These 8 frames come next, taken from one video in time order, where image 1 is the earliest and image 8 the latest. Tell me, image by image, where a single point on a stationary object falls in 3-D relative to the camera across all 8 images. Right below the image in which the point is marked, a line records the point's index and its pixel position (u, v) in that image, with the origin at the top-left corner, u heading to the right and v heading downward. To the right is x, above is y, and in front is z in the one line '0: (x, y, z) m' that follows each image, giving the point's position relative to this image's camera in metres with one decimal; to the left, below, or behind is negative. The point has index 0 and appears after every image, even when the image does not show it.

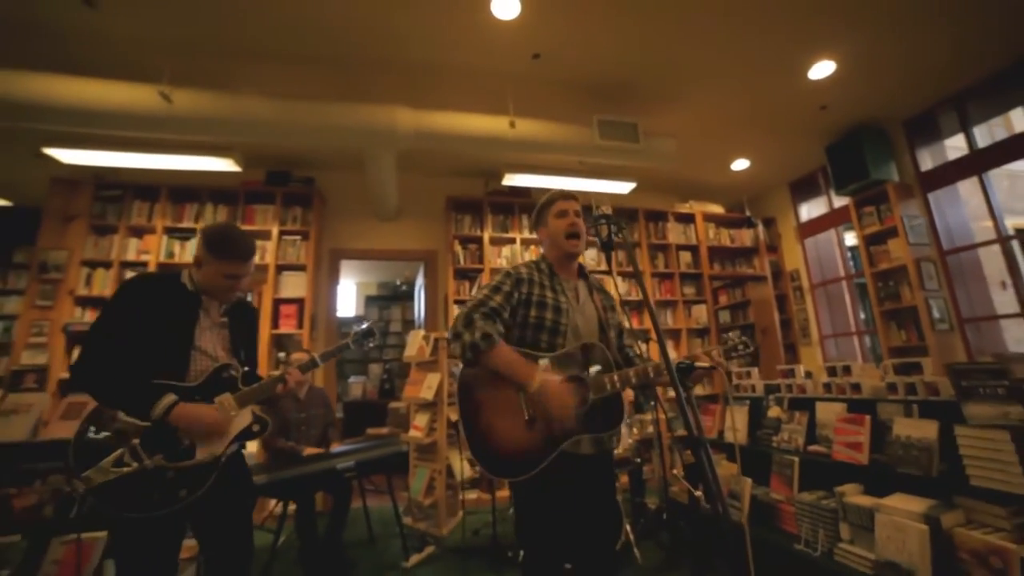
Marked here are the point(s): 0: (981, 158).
0: (+4.0, +1.1, +3.6) m
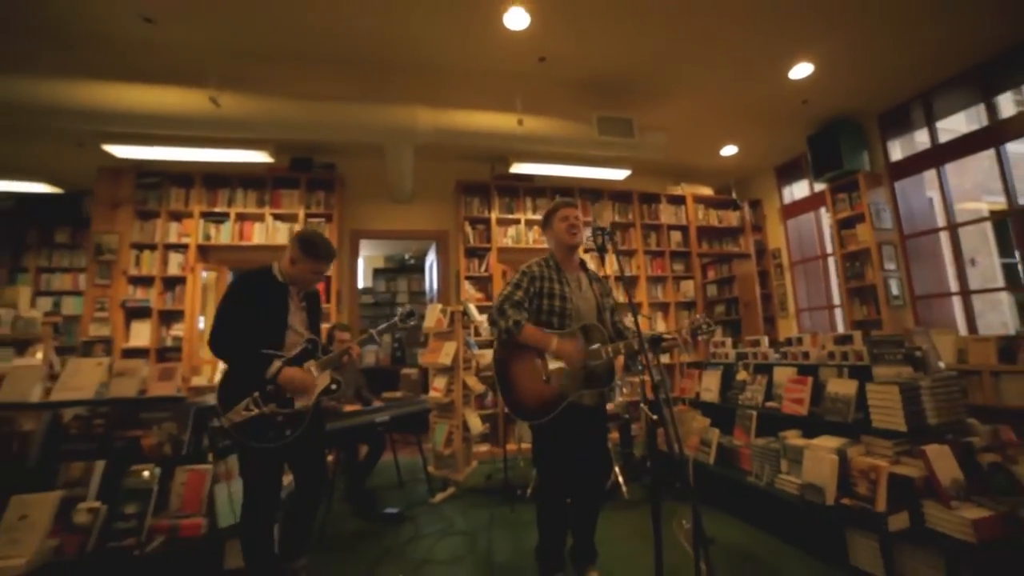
0: (+4.1, +1.3, +3.9) m
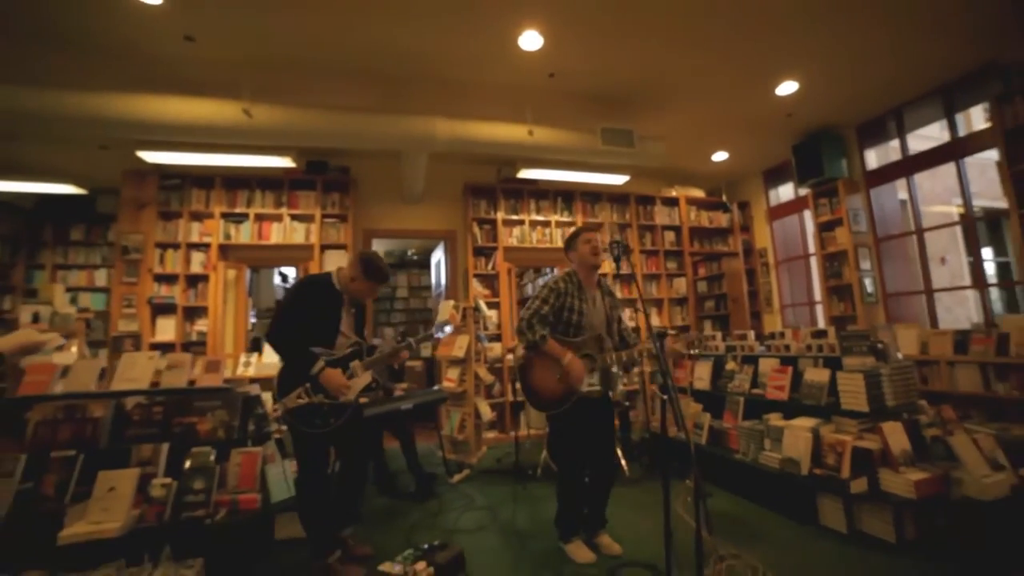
0: (+4.1, +1.3, +4.3) m
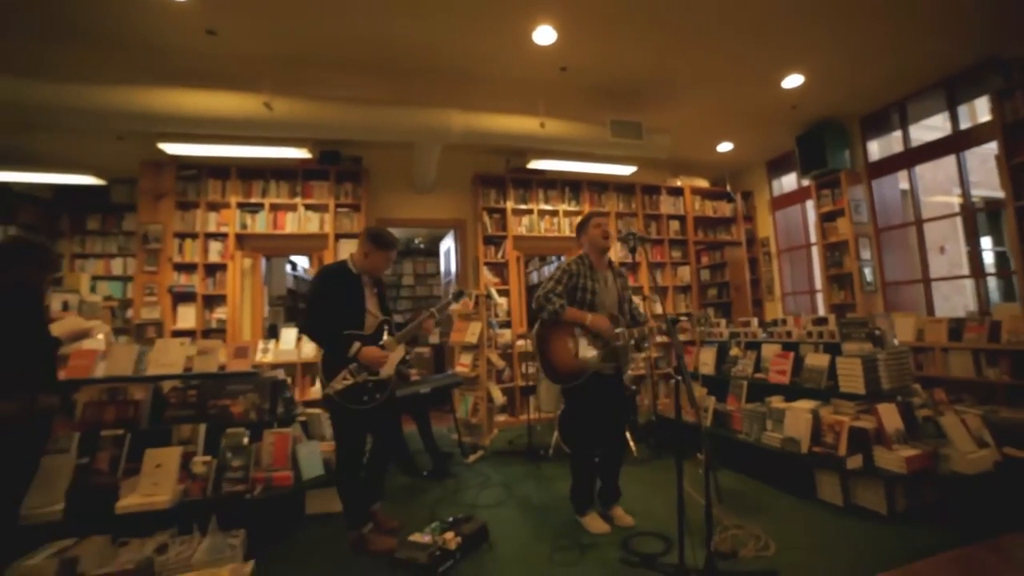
0: (+4.3, +1.4, +4.4) m
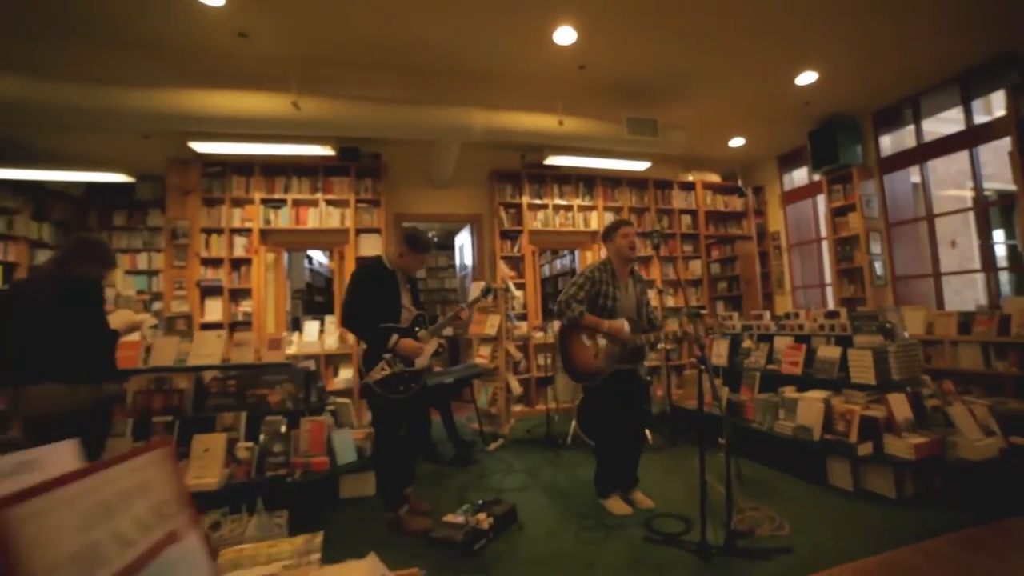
0: (+4.4, +1.5, +4.5) m
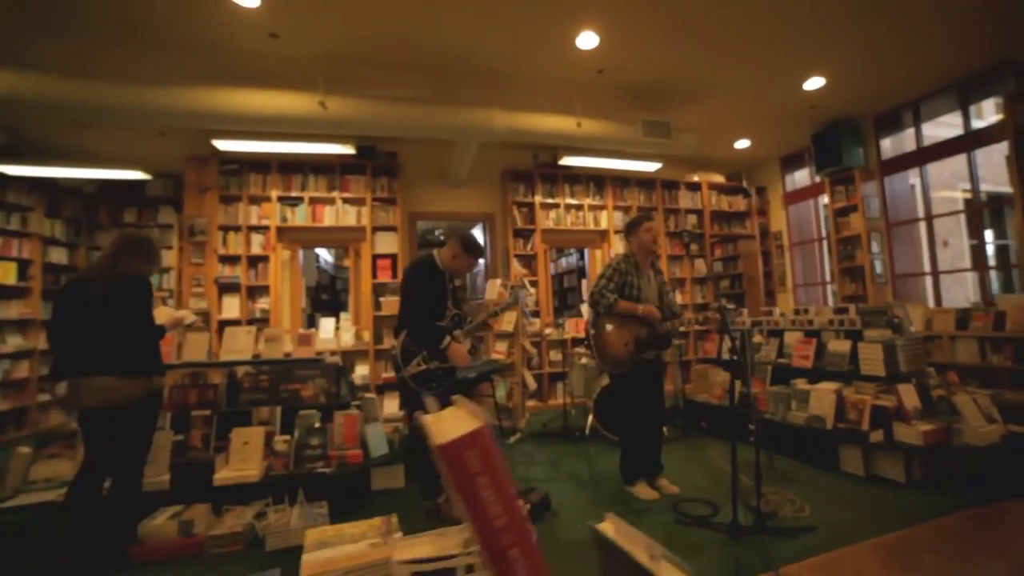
0: (+4.6, +1.5, +4.7) m
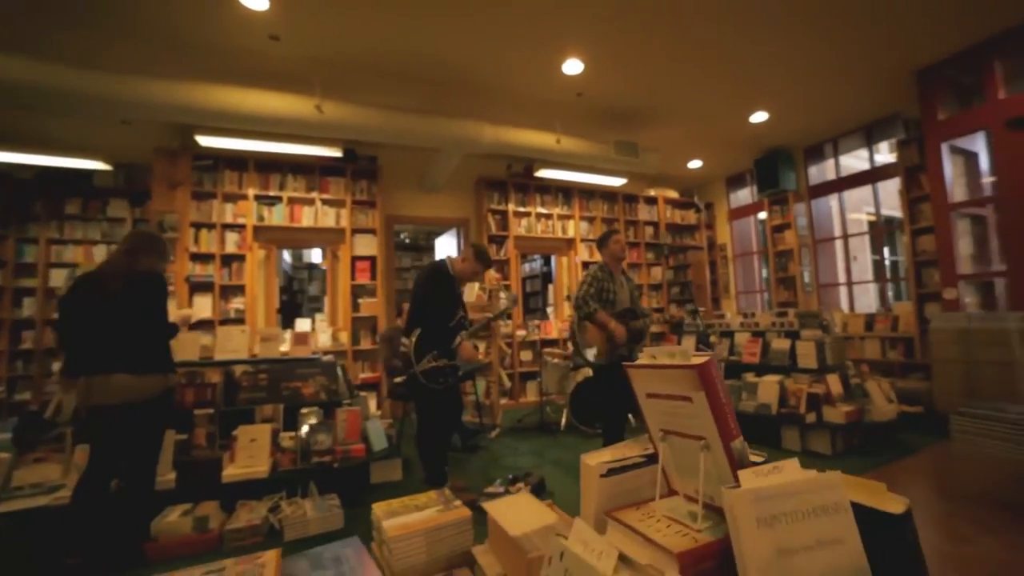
0: (+4.3, +1.4, +5.5) m
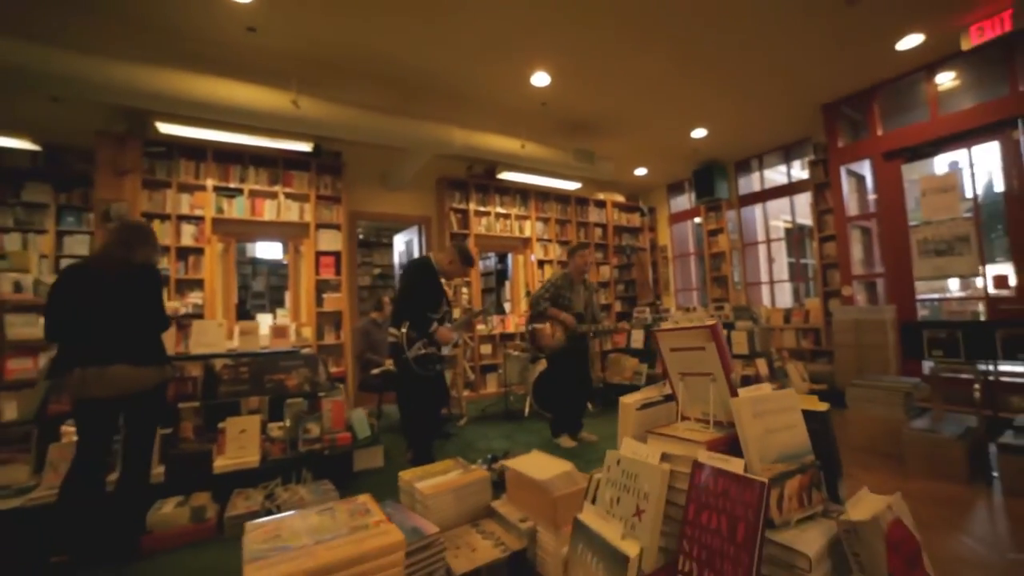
0: (+3.8, +1.4, +6.3) m
